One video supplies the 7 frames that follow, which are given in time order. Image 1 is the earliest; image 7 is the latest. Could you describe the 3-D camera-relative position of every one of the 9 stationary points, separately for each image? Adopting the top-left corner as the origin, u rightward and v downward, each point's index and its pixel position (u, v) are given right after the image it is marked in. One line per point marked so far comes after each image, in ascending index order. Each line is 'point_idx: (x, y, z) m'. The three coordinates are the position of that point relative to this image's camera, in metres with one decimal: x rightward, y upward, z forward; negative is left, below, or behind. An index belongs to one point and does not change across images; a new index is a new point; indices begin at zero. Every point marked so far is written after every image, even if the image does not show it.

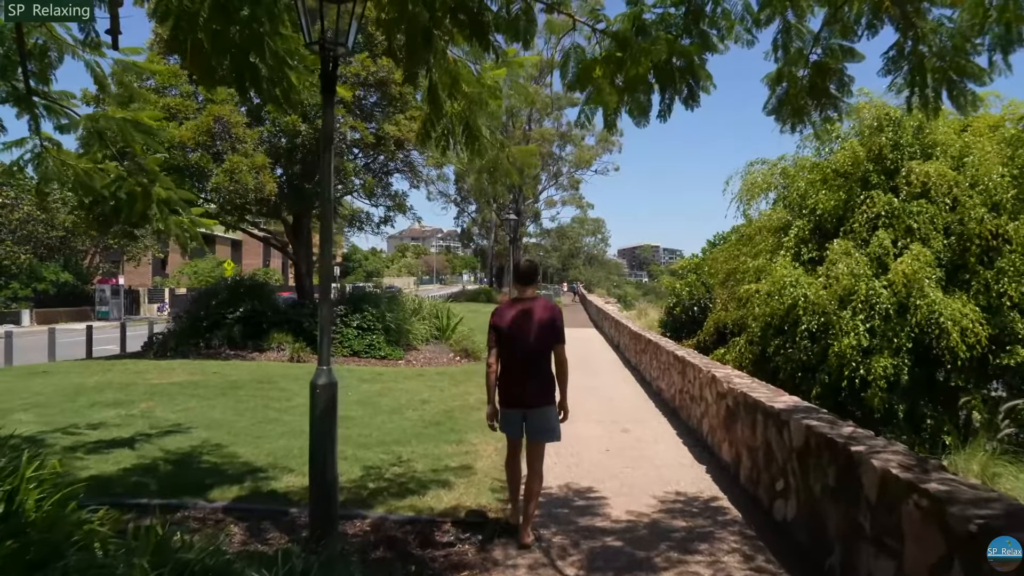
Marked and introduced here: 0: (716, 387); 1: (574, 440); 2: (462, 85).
0: (+2.1, -1.0, +8.1) m
1: (+0.7, -1.8, +9.1) m
2: (-0.4, +1.8, +6.6) m
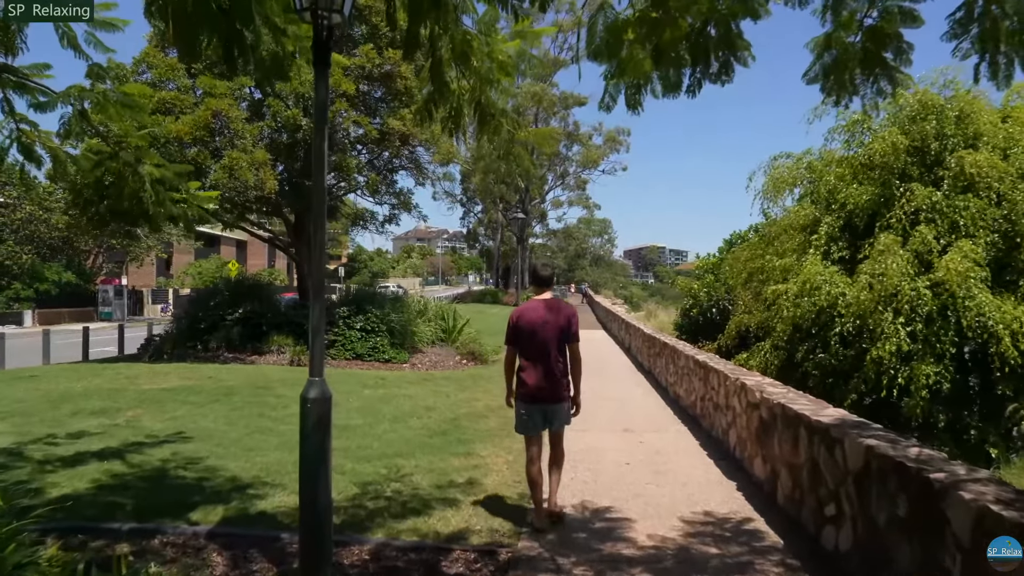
0: (+2.3, -1.0, +7.4) m
1: (+0.9, -1.8, +8.5) m
2: (-0.3, +1.8, +6.0) m
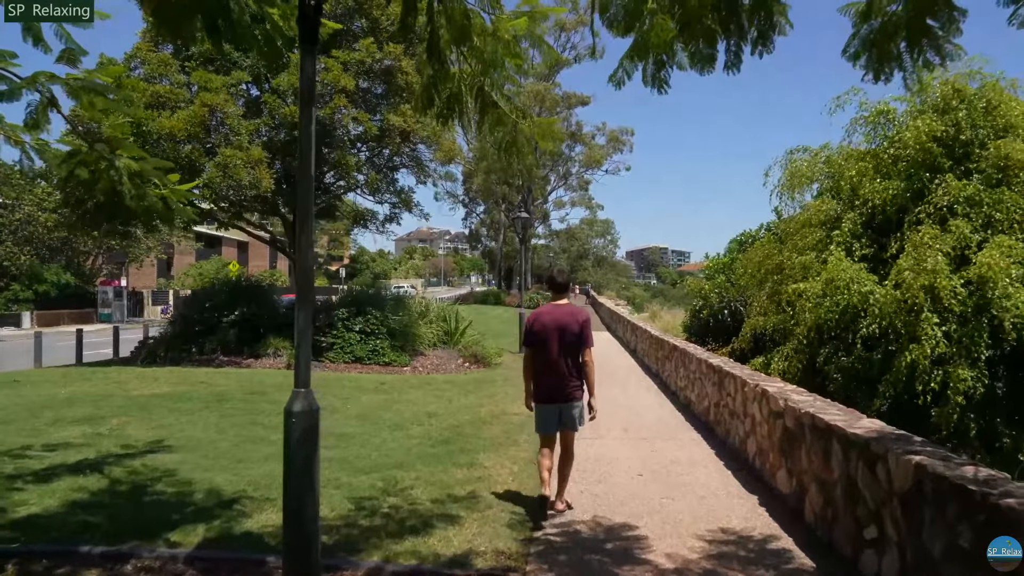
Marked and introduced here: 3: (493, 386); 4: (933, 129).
0: (+2.3, -1.0, +7.0) m
1: (+0.9, -1.8, +8.1) m
2: (-0.3, +1.8, +5.5) m
3: (-0.3, -1.7, +13.3) m
4: (+4.8, +1.8, +8.8) m
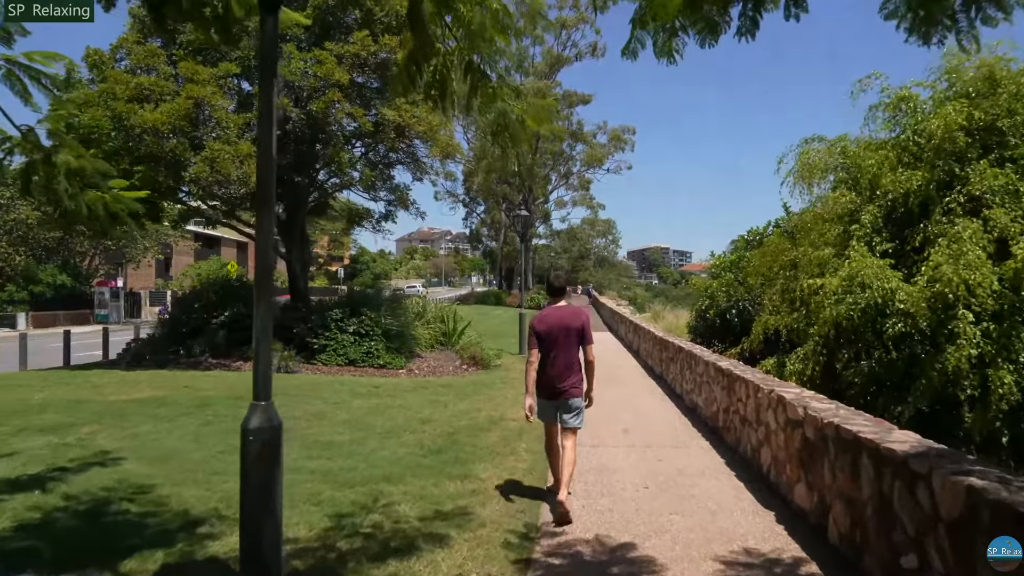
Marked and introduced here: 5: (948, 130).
0: (+2.3, -1.0, +6.4) m
1: (+0.9, -1.8, +7.5) m
2: (-0.3, +1.8, +5.0) m
3: (-0.3, -1.7, +12.7) m
4: (+4.7, +1.8, +8.2) m
5: (+5.1, +1.8, +8.9) m
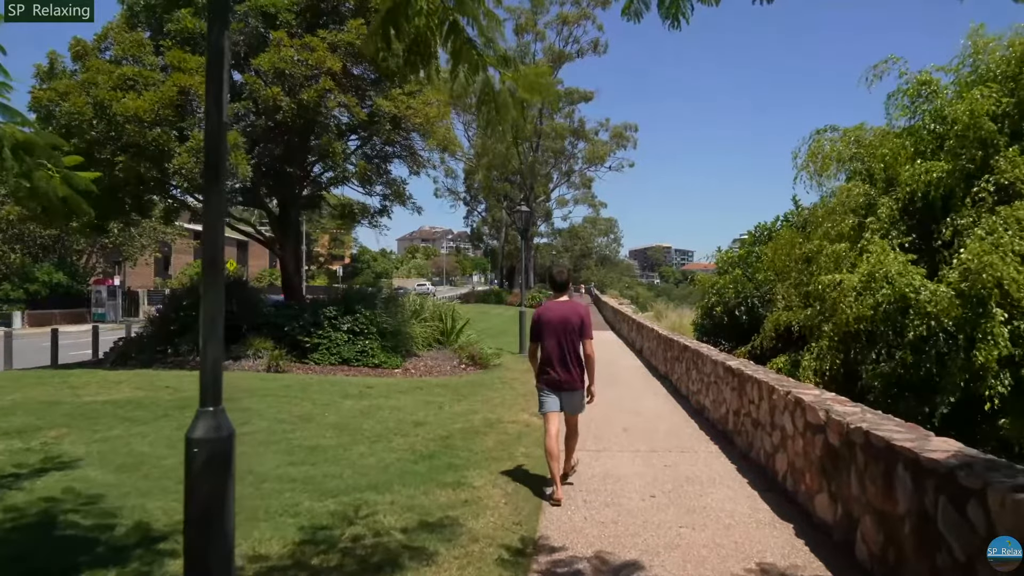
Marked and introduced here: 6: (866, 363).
0: (+2.3, -1.0, +5.9) m
1: (+0.9, -1.7, +7.0) m
2: (-0.4, +1.9, +4.5) m
3: (-0.4, -1.6, +12.2) m
4: (+4.7, +1.9, +7.7) m
5: (+5.1, +1.9, +8.4) m
6: (+3.9, -0.8, +8.5) m
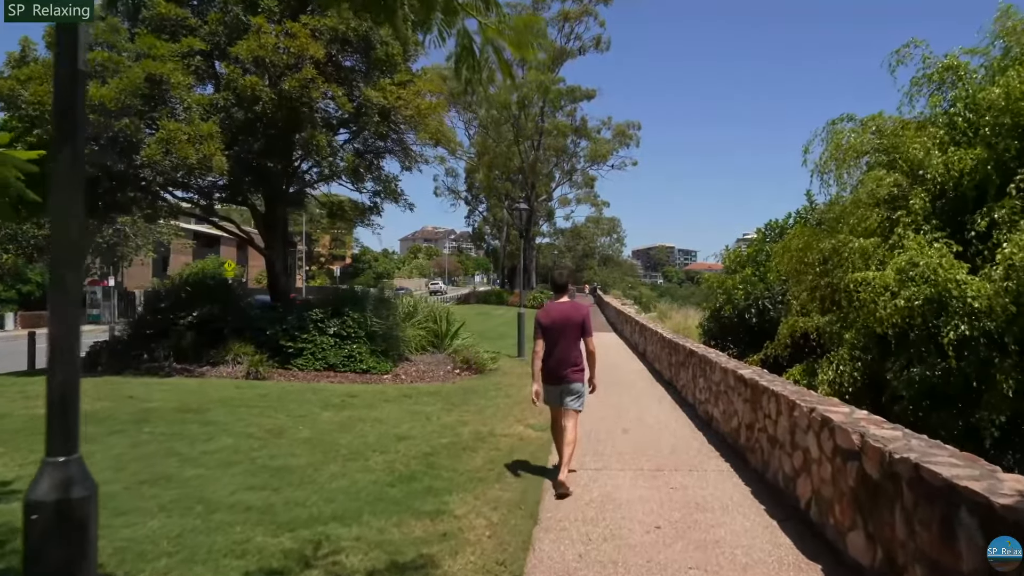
0: (+2.2, -1.0, +5.1) m
1: (+0.8, -1.8, +6.3) m
2: (-0.5, +1.8, +3.7) m
3: (-0.4, -1.6, +11.5) m
4: (+4.6, +1.9, +6.9) m
5: (+5.0, +1.9, +7.6) m
6: (+3.8, -0.8, +7.7) m
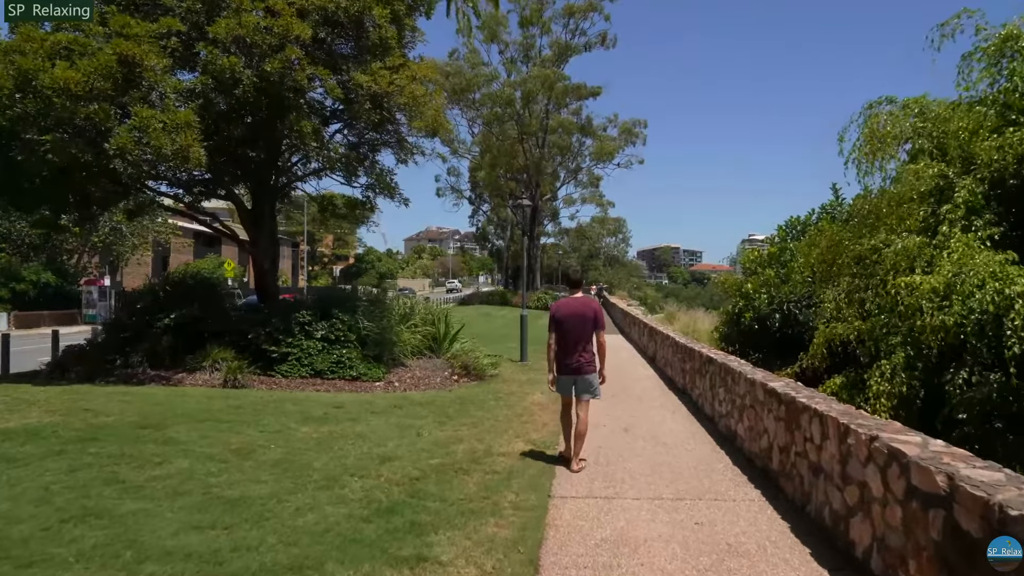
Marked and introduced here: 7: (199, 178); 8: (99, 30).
0: (+2.1, -1.0, +4.1) m
1: (+0.7, -1.8, +5.3) m
2: (-0.5, +1.8, +2.7) m
3: (-0.4, -1.6, +10.5) m
4: (+4.6, +1.8, +5.9) m
5: (+5.0, +1.8, +6.6) m
6: (+3.8, -0.8, +6.7) m
7: (-5.5, +1.9, +13.4) m
8: (-6.3, +3.9, +11.8) m
